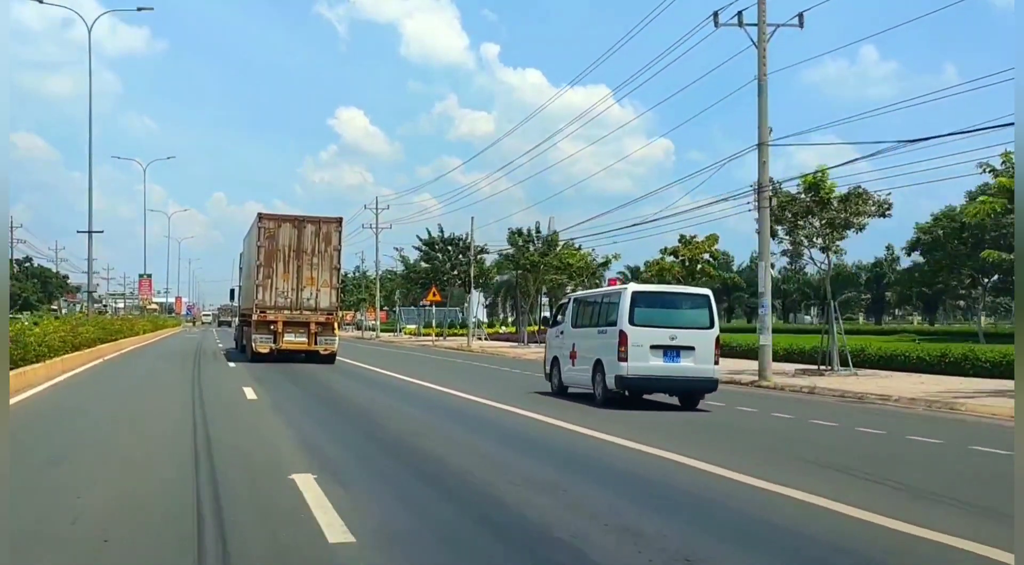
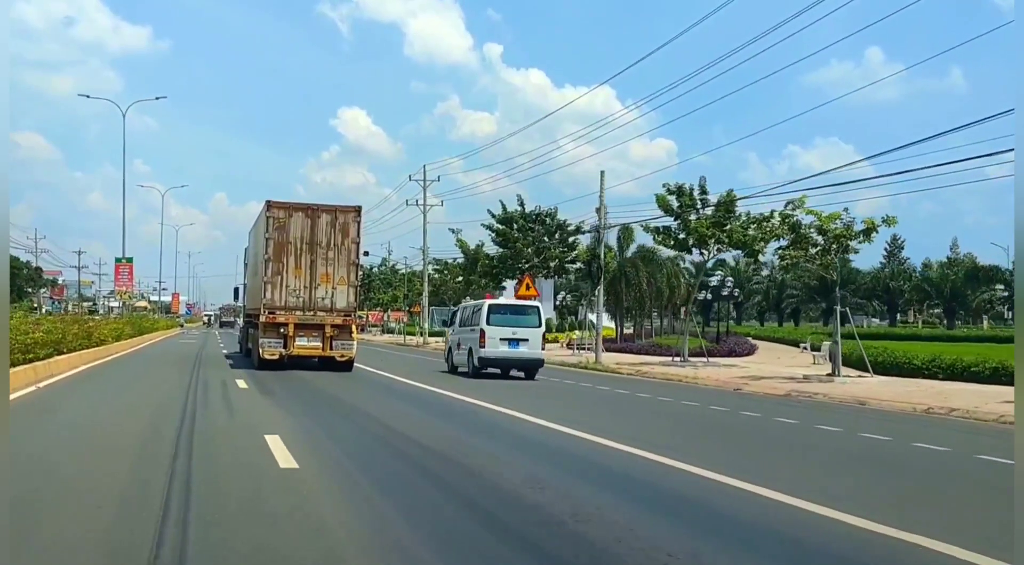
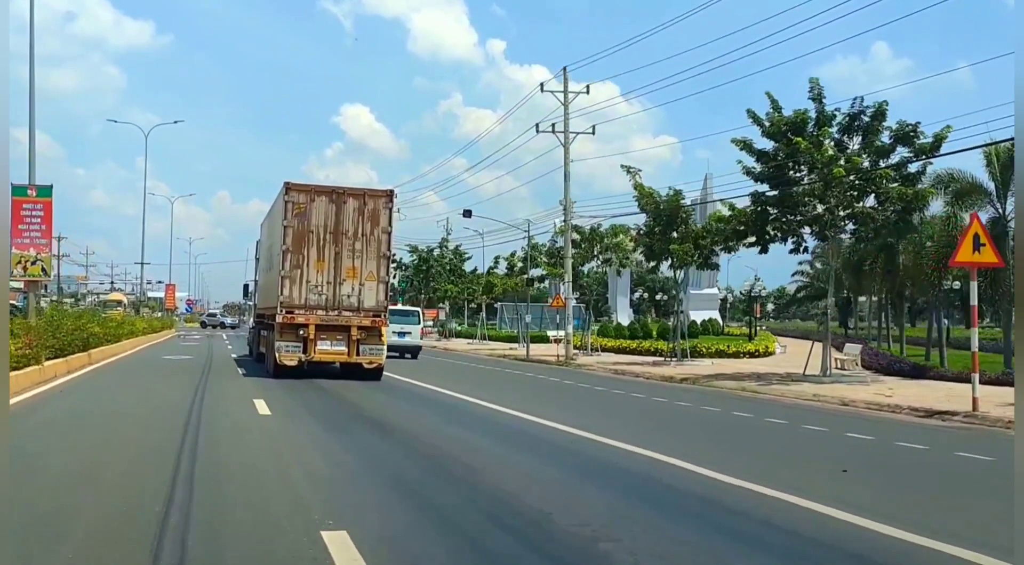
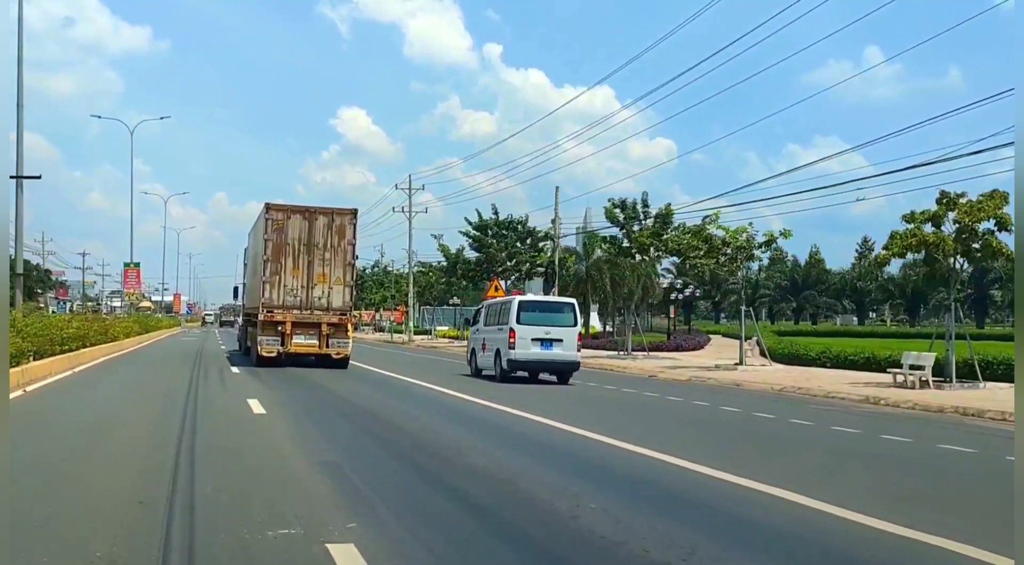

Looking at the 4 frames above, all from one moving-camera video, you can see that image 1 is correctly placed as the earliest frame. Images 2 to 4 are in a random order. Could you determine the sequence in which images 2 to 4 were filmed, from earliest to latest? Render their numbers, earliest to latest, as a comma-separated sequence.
4, 2, 3
